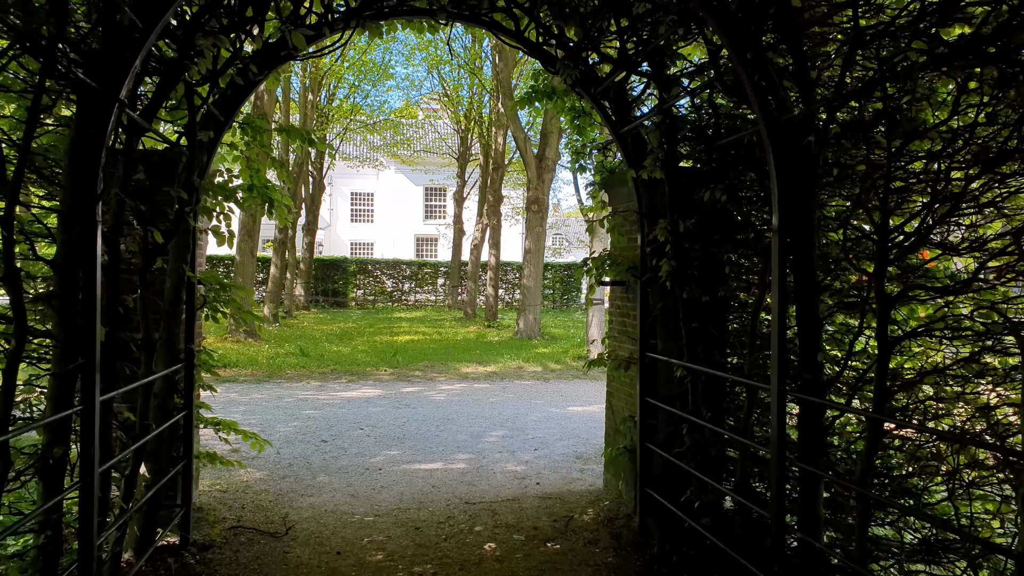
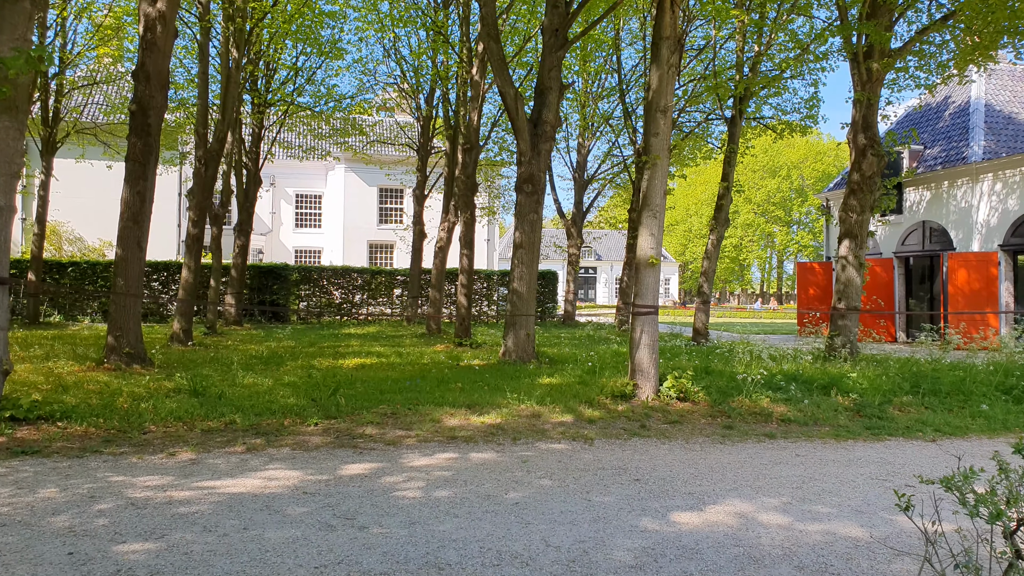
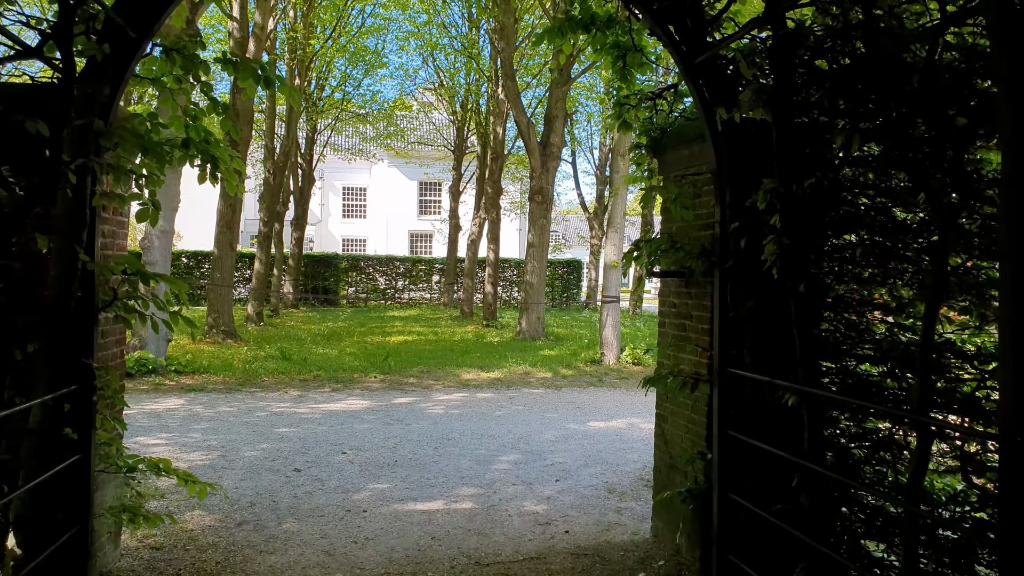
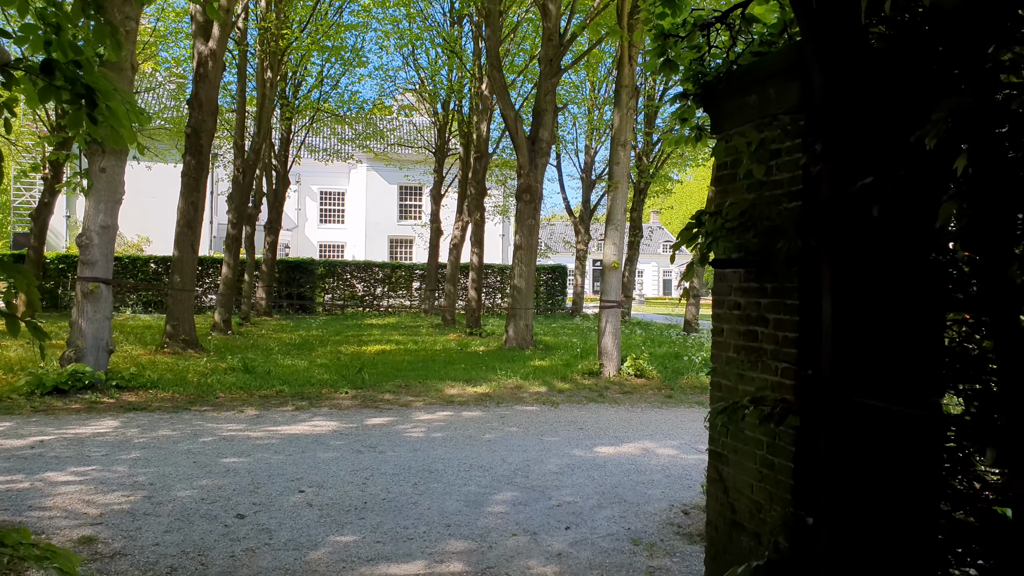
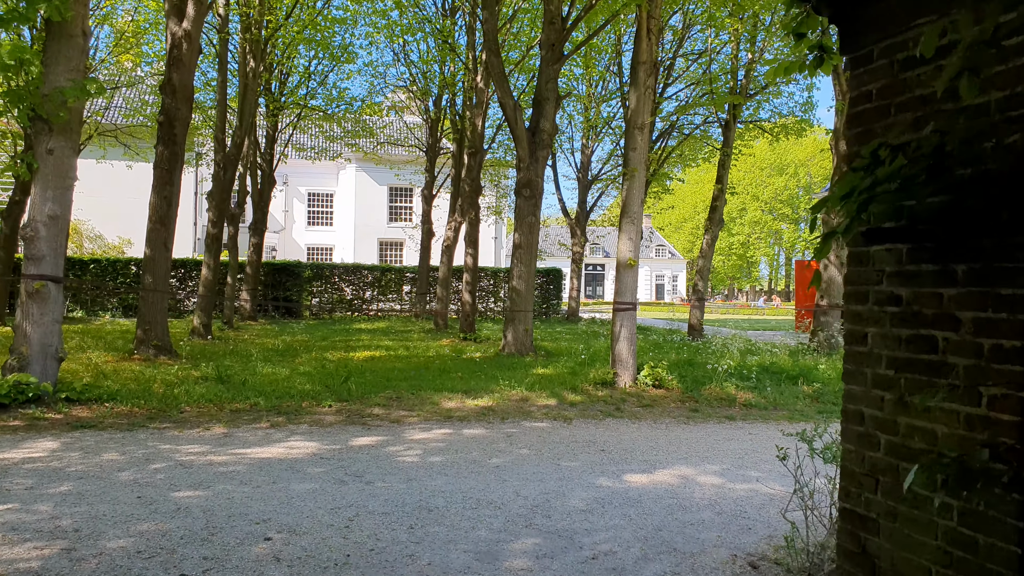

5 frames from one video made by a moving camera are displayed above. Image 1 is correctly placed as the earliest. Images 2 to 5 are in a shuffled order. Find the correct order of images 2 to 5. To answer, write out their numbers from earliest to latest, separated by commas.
3, 4, 5, 2
